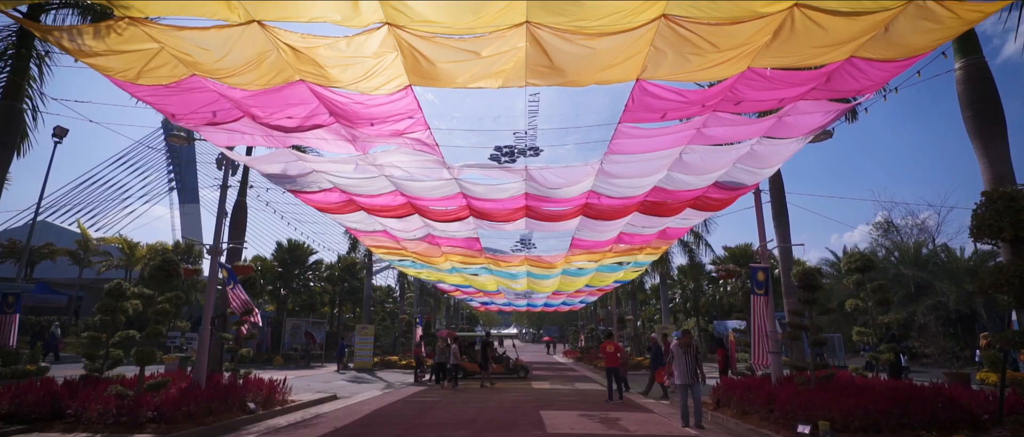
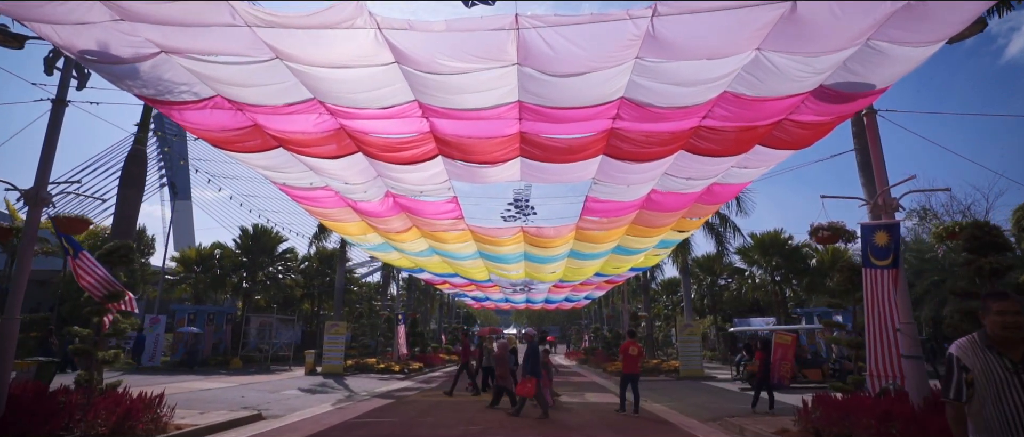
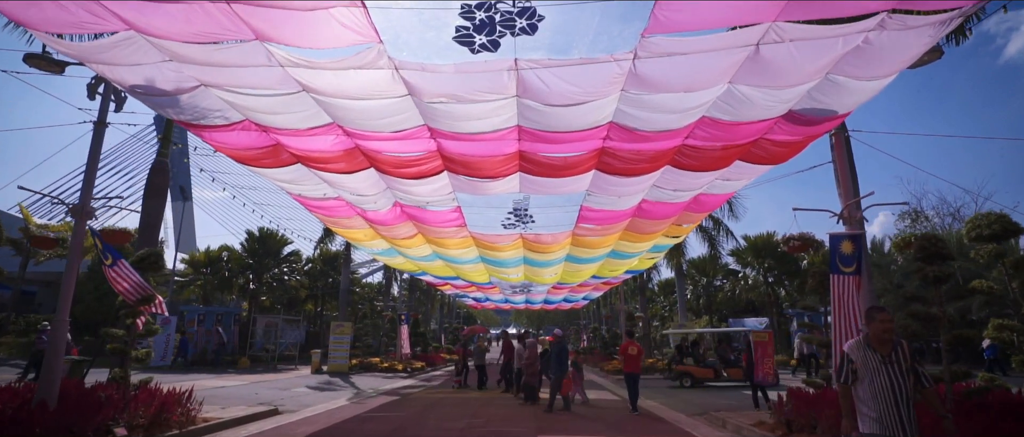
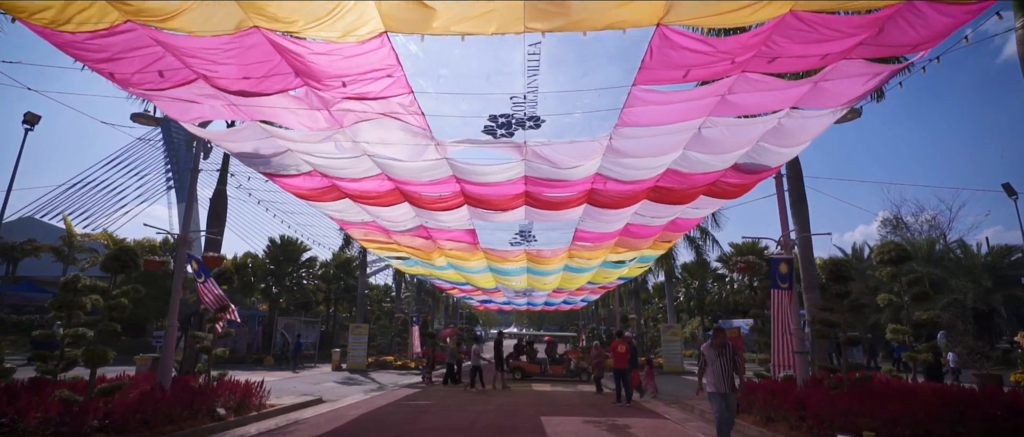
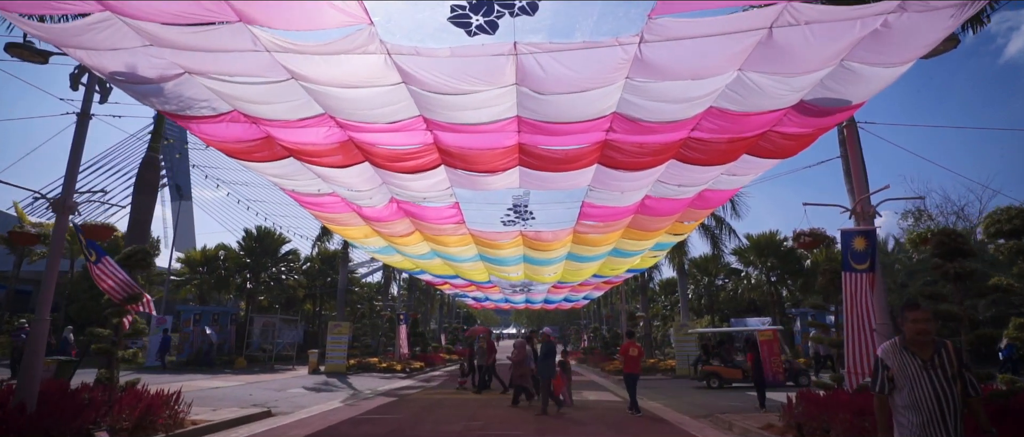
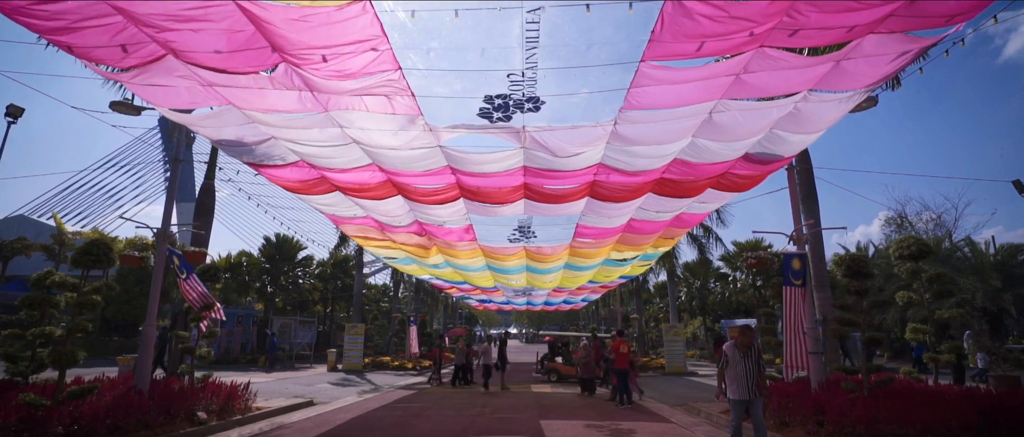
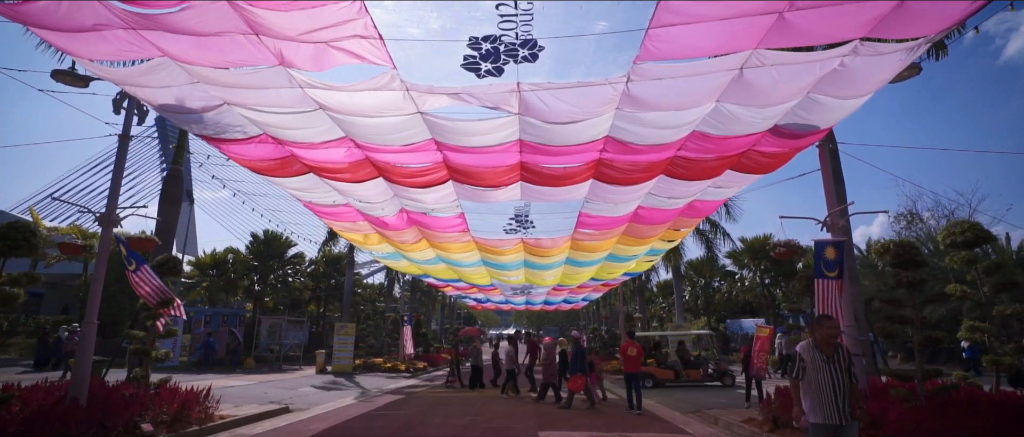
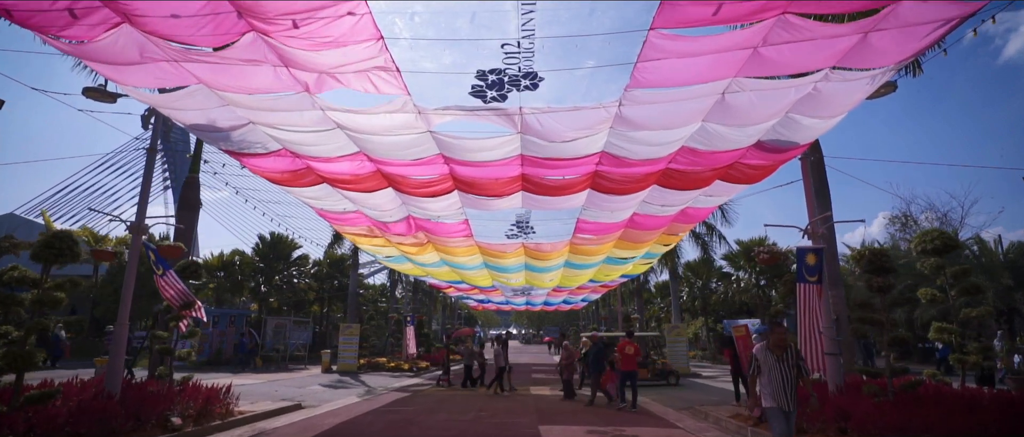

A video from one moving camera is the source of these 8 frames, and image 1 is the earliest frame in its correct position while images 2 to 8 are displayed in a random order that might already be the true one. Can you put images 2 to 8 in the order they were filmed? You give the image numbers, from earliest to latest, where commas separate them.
4, 6, 8, 7, 3, 5, 2
